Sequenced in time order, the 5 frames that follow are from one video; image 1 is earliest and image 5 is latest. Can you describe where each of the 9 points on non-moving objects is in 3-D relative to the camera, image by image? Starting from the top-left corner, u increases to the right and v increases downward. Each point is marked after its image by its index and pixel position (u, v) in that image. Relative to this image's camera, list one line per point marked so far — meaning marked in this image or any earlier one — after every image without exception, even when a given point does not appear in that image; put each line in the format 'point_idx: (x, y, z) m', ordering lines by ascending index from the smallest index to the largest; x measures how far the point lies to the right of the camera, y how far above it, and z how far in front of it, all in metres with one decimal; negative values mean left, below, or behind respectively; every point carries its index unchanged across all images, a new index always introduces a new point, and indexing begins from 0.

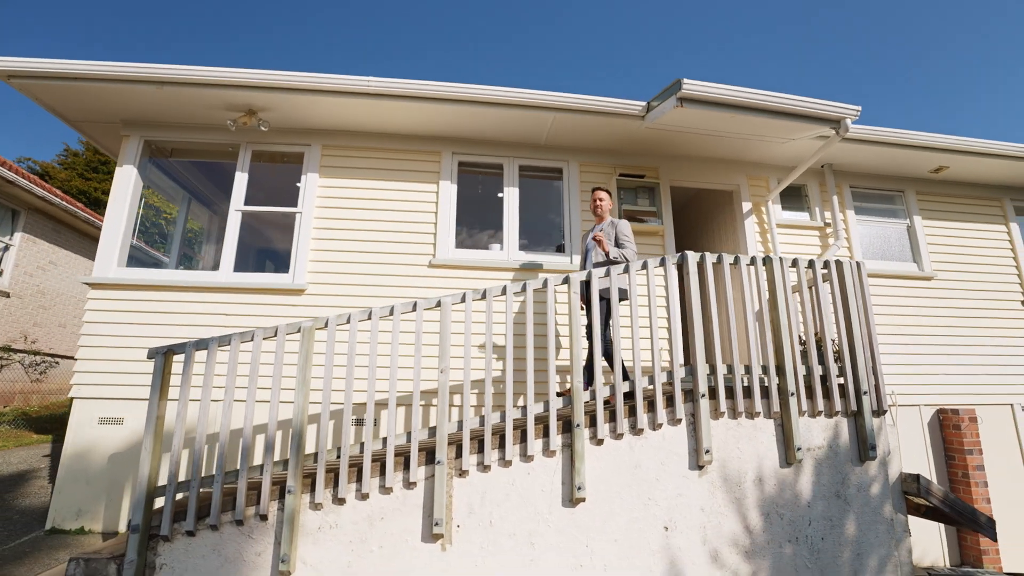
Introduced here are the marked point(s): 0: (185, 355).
0: (-2.1, -0.4, +2.9) m
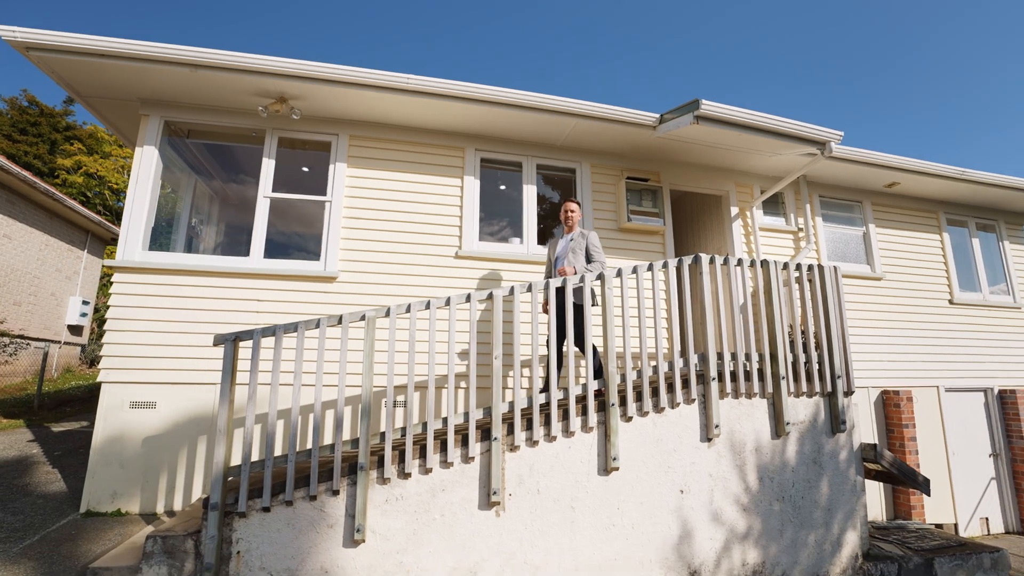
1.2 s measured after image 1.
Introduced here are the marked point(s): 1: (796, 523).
0: (-1.7, -0.4, +3.1) m
1: (+2.5, -2.0, +4.0) m
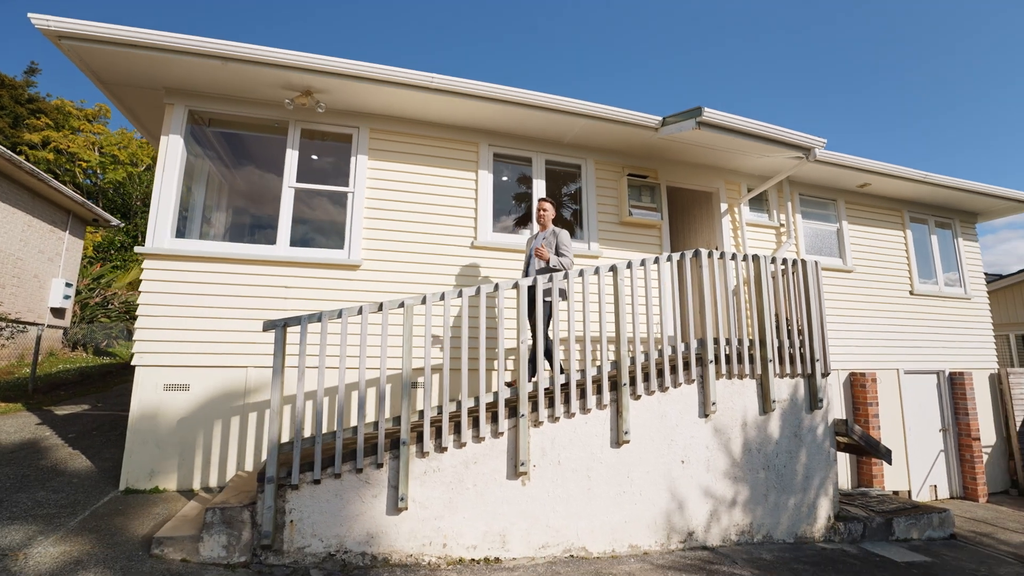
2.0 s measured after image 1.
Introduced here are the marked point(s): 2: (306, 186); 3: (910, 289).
0: (-1.5, -0.3, +3.3) m
1: (+2.6, -2.0, +4.6) m
2: (-2.2, +1.1, +4.8) m
3: (+6.3, 0.0, +7.4) m
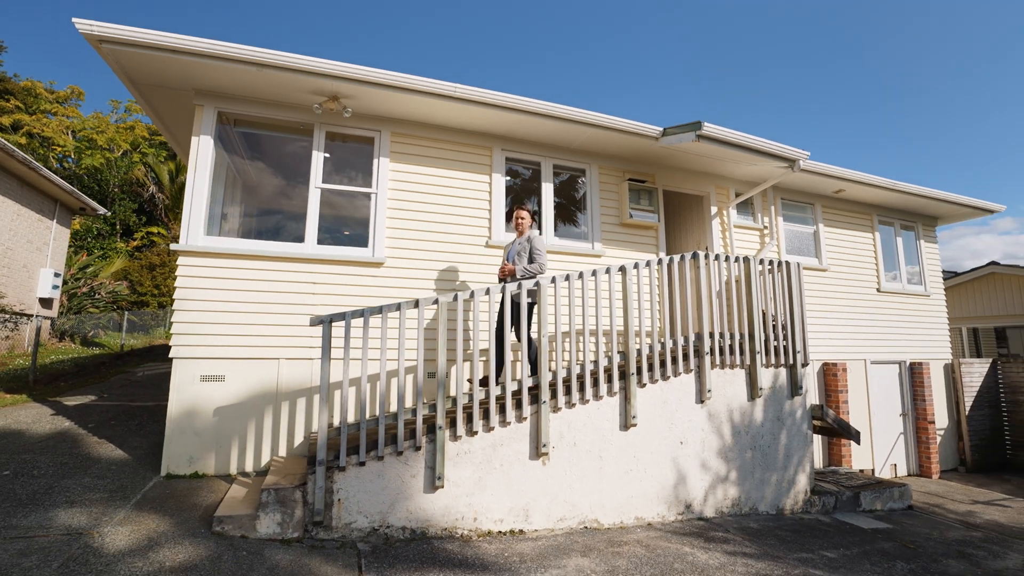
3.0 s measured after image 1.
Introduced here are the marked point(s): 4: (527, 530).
0: (-1.3, -0.3, +3.6) m
1: (+2.8, -2.0, +5.1) m
2: (-2.0, +1.1, +5.0) m
3: (+6.3, 0.0, +8.0) m
4: (+0.1, -2.1, +4.1) m
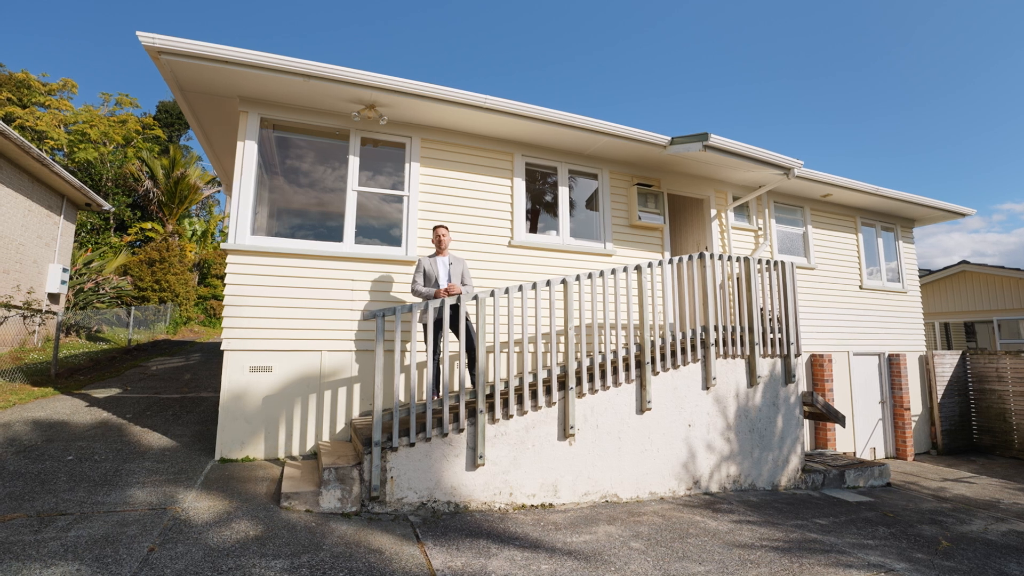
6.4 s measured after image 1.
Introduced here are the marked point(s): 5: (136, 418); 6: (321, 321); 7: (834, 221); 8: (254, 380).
0: (-0.9, -0.3, +4.0) m
1: (+3.0, -1.9, +5.6) m
2: (-1.7, +1.1, +5.4) m
3: (+6.5, +0.1, +8.7) m
4: (+0.4, -2.1, +4.5) m
5: (-4.6, -1.6, +5.7) m
6: (-2.1, -0.4, +5.0) m
7: (+6.0, +1.3, +8.6) m
8: (-2.6, -0.9, +4.7) m
